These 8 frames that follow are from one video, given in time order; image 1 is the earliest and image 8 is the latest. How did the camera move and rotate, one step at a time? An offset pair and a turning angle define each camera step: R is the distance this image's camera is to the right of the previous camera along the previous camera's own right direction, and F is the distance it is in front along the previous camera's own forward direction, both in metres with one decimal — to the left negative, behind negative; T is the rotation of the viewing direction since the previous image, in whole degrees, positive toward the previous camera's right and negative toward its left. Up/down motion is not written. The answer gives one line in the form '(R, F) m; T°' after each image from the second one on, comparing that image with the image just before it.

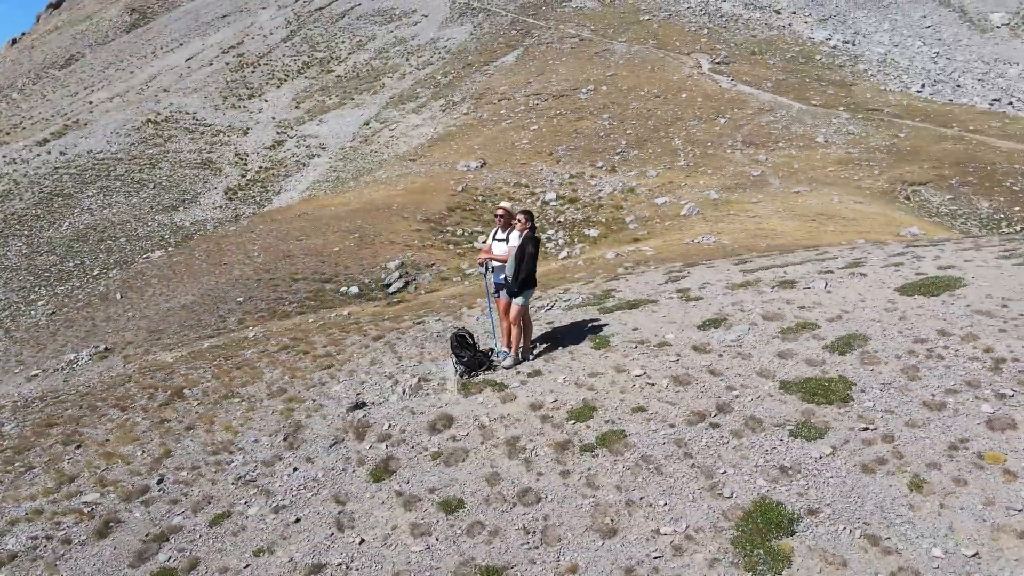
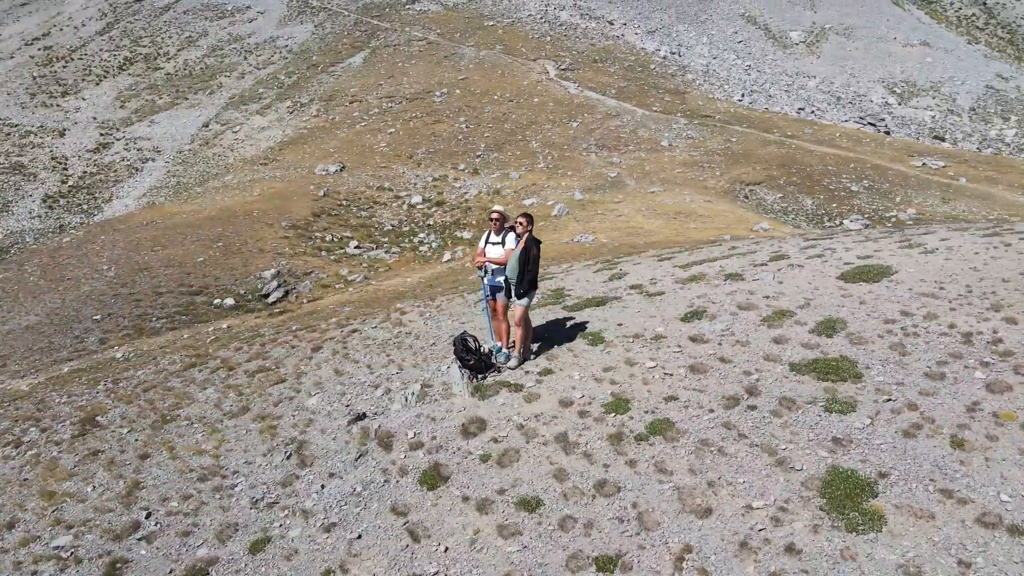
(-3.0, +0.1) m; +12°
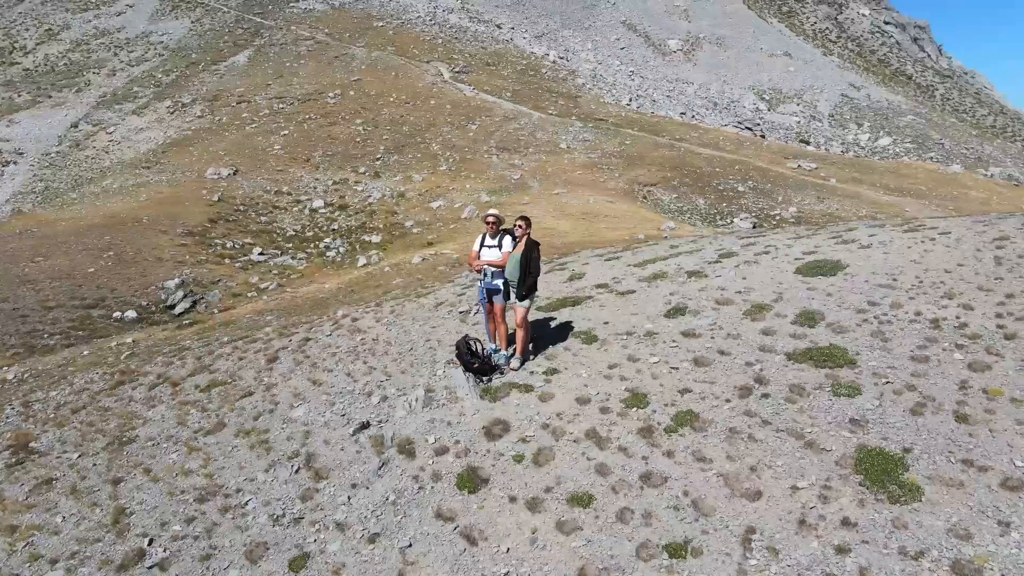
(-2.1, 0.0) m; +9°
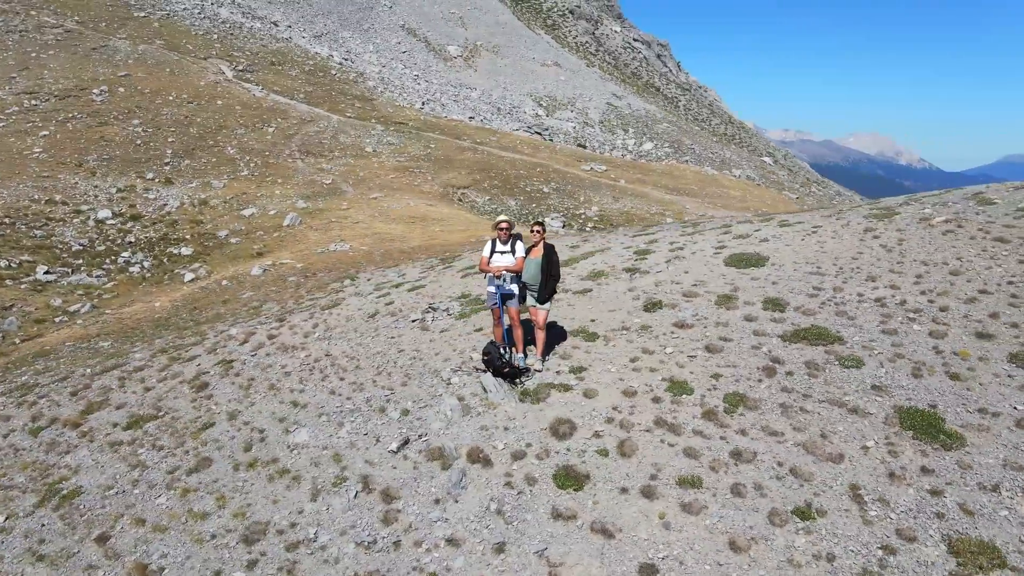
(-4.5, +0.4) m; +17°
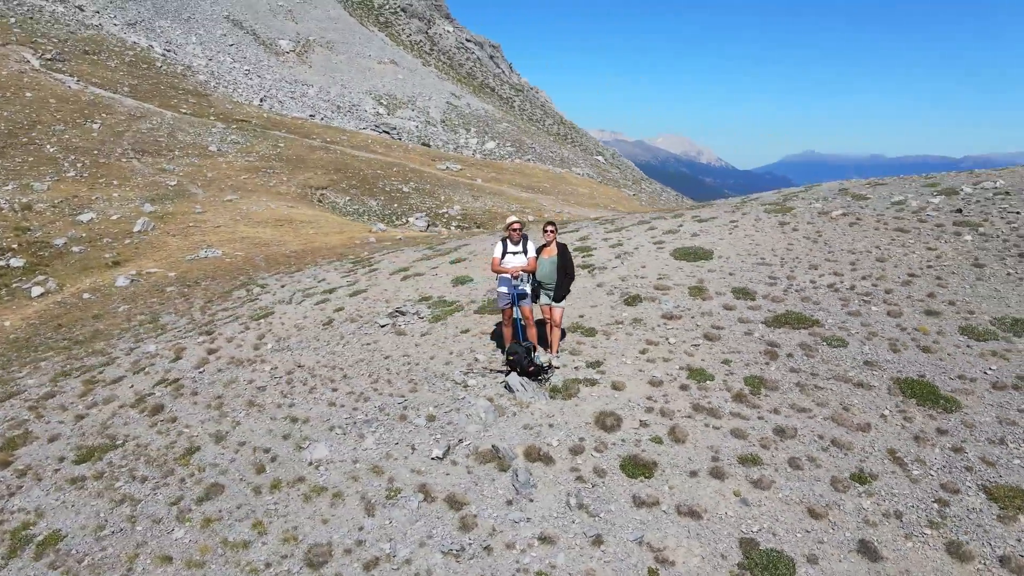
(-3.5, +0.3) m; +13°
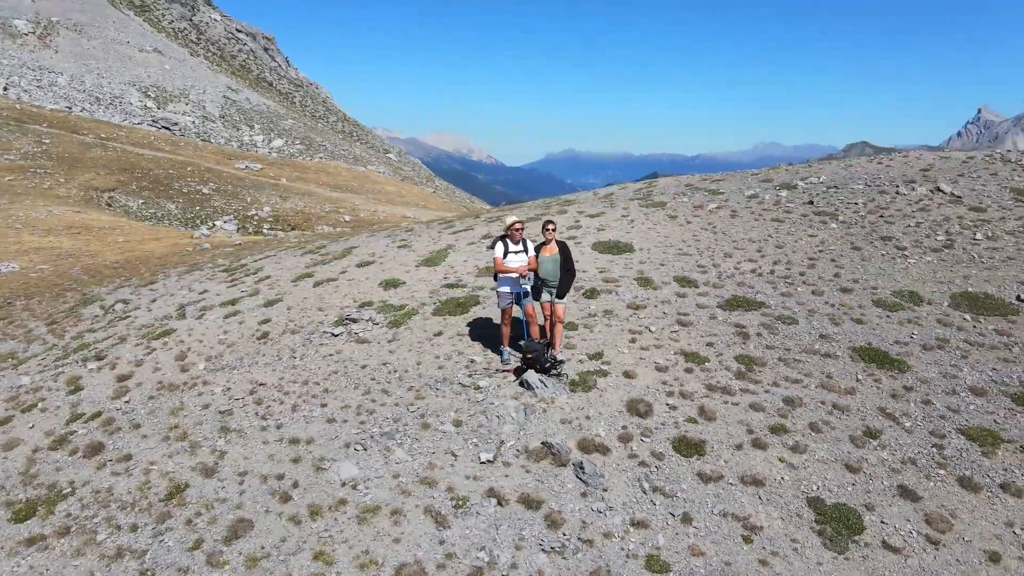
(-4.3, +0.5) m; +16°
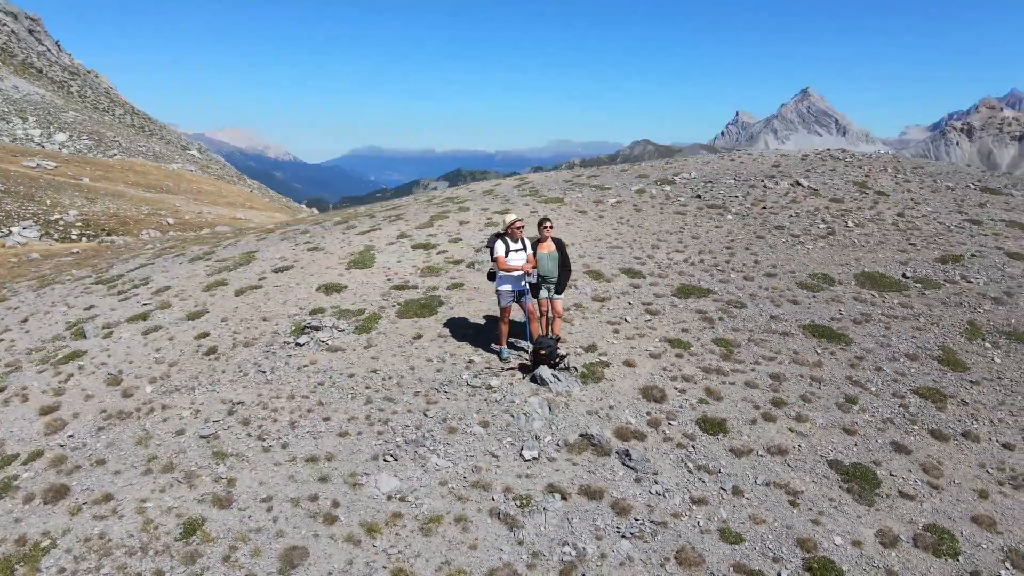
(-3.8, +0.4) m; +14°
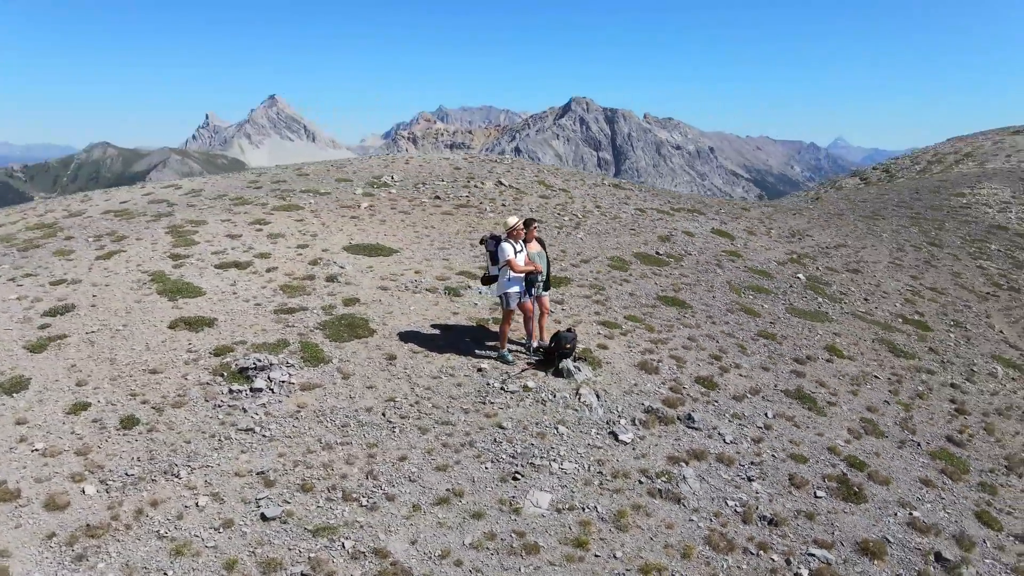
(-9.2, +3.0) m; +37°
